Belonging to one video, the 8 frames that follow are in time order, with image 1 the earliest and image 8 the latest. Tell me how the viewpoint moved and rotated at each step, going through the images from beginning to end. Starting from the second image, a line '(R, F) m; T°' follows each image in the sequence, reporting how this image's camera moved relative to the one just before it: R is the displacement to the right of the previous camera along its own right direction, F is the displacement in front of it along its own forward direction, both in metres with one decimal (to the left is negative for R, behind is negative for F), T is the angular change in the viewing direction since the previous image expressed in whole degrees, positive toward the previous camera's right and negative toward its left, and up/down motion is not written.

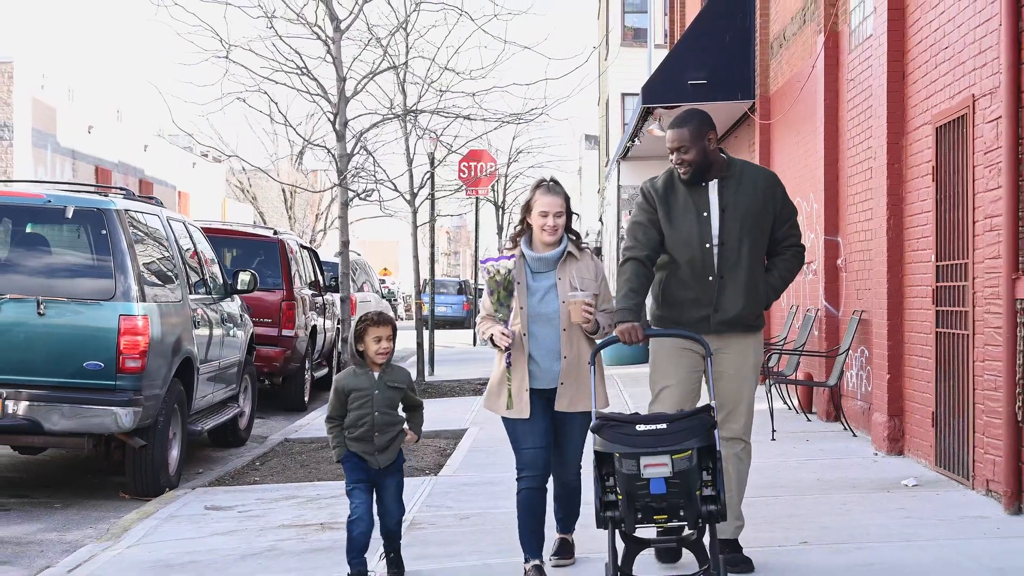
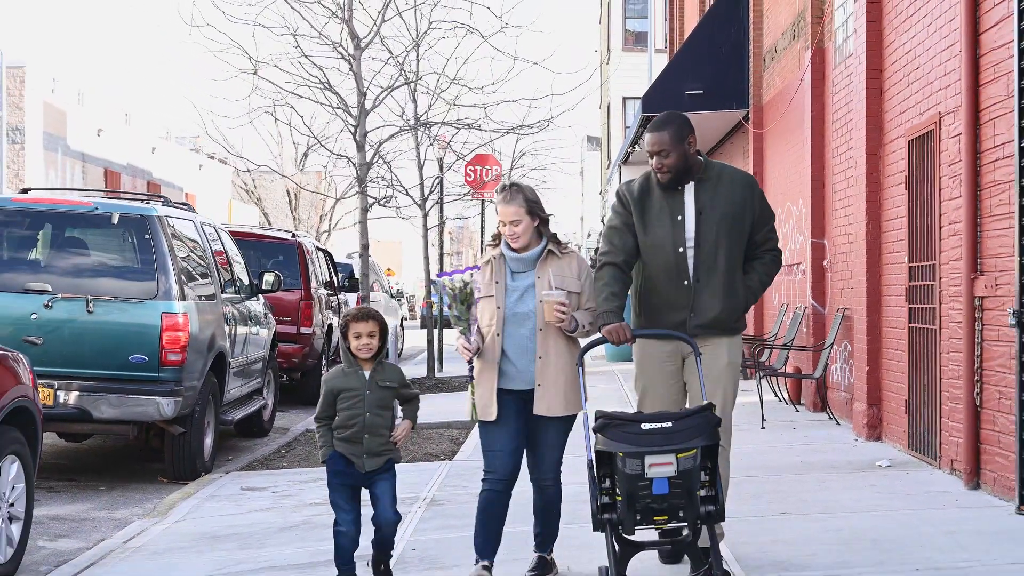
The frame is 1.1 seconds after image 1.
(-0.1, -0.6) m; 0°
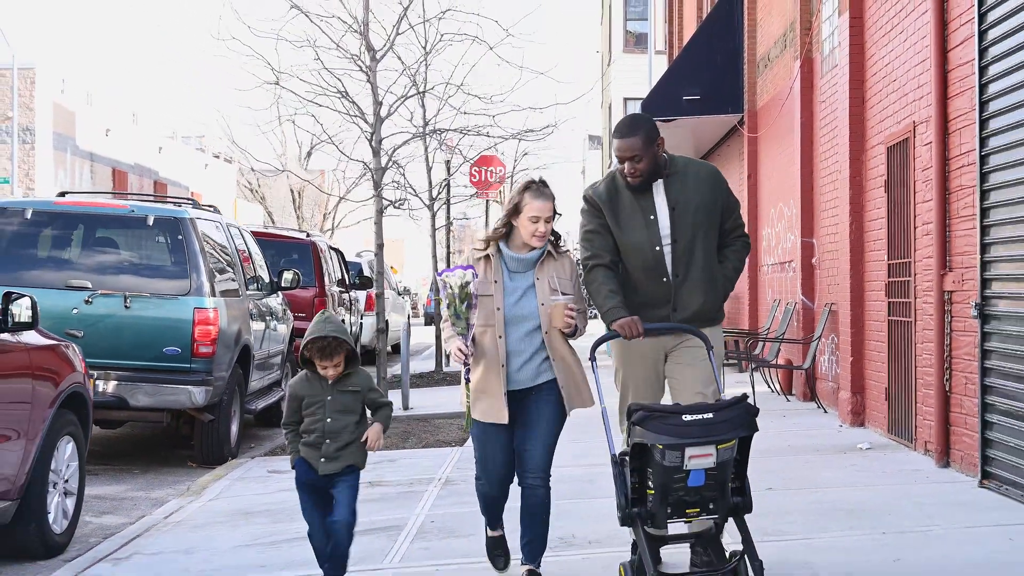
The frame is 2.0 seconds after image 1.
(0.0, -0.6) m; 0°
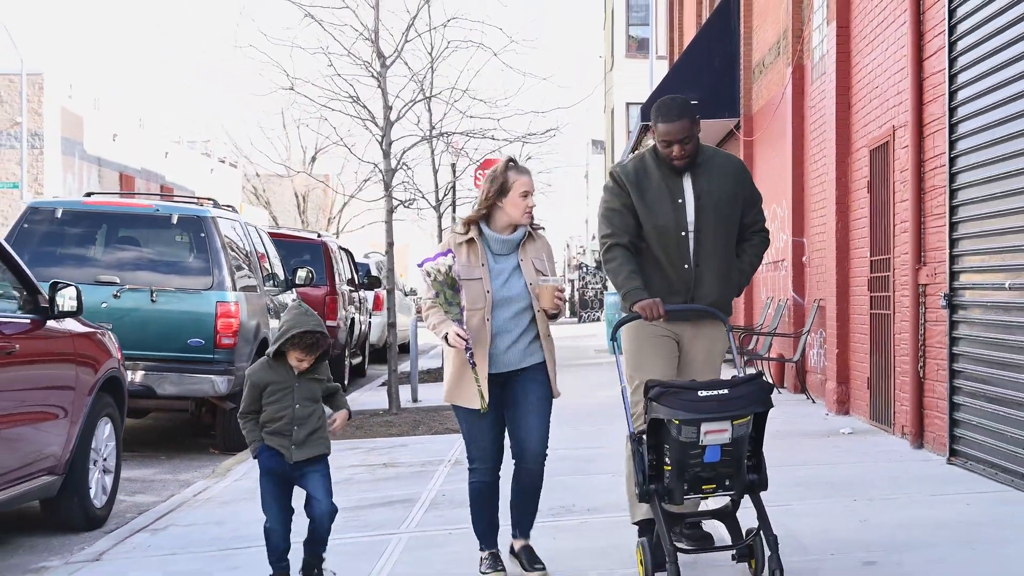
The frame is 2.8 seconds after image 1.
(0.0, -0.5) m; 0°
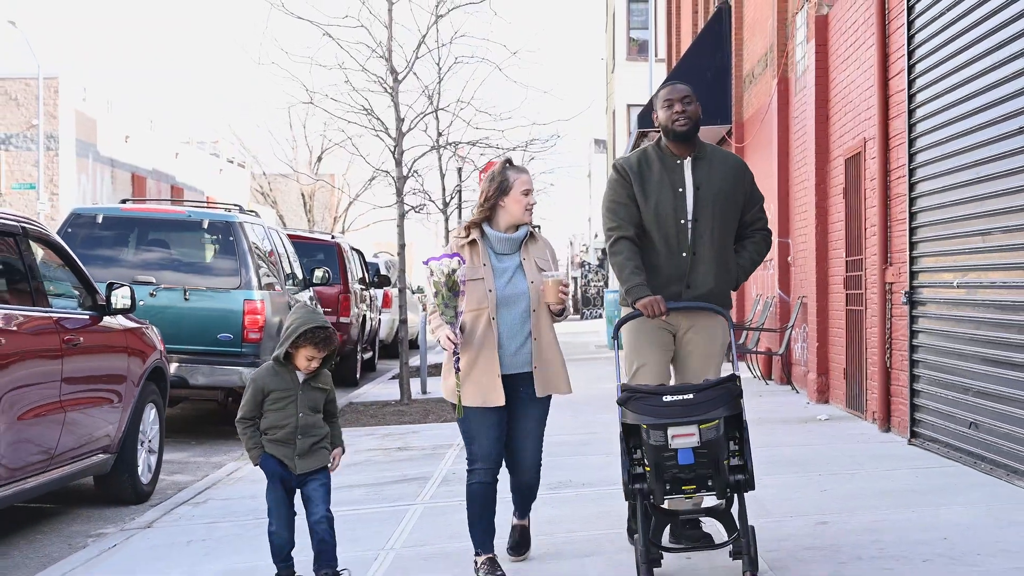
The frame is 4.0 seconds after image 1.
(0.0, -0.7) m; 0°
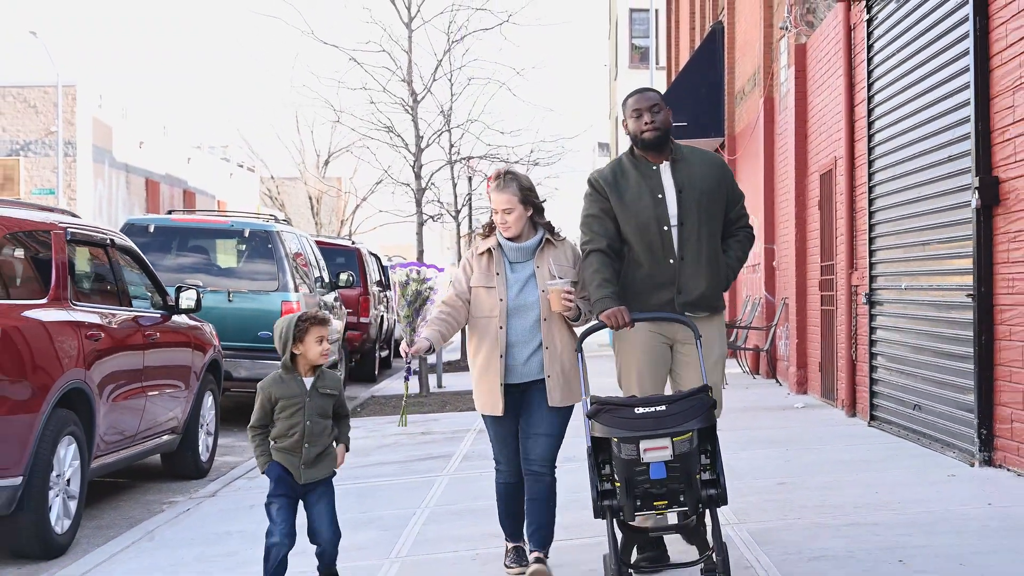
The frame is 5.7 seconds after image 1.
(-0.1, -1.1) m; 0°
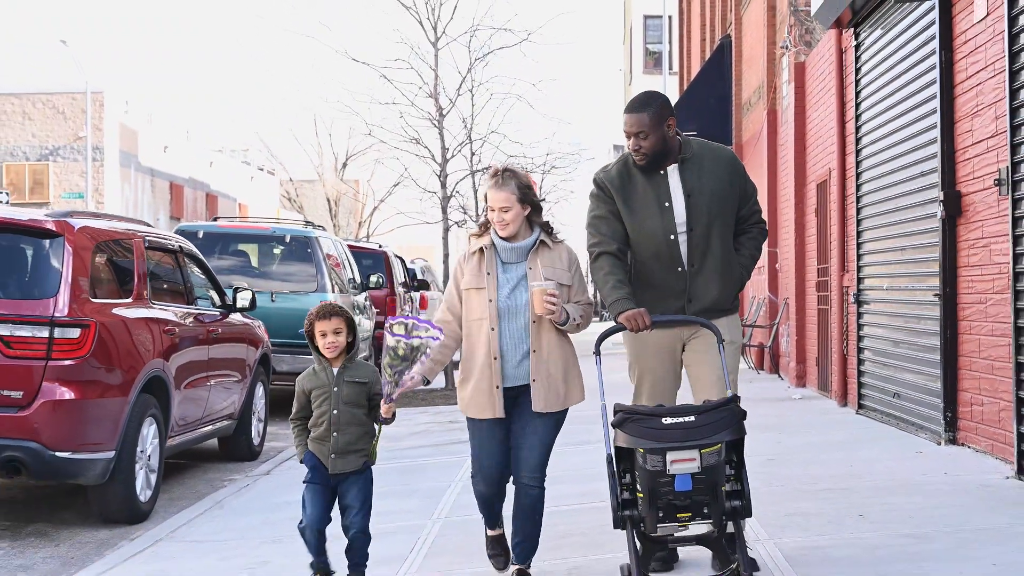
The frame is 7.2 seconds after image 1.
(-0.1, -0.9) m; -1°
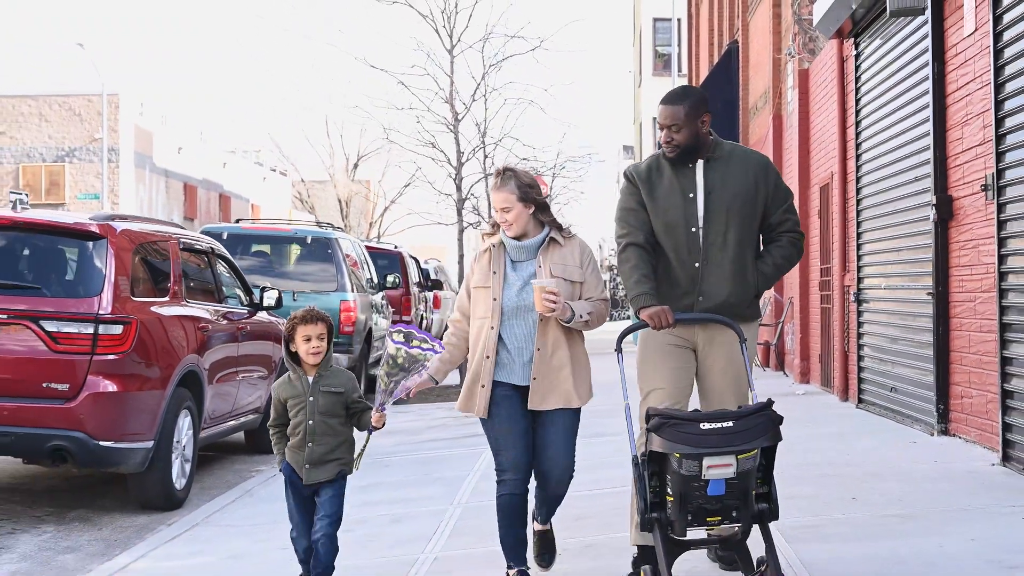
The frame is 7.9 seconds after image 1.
(0.0, -0.4) m; -1°
